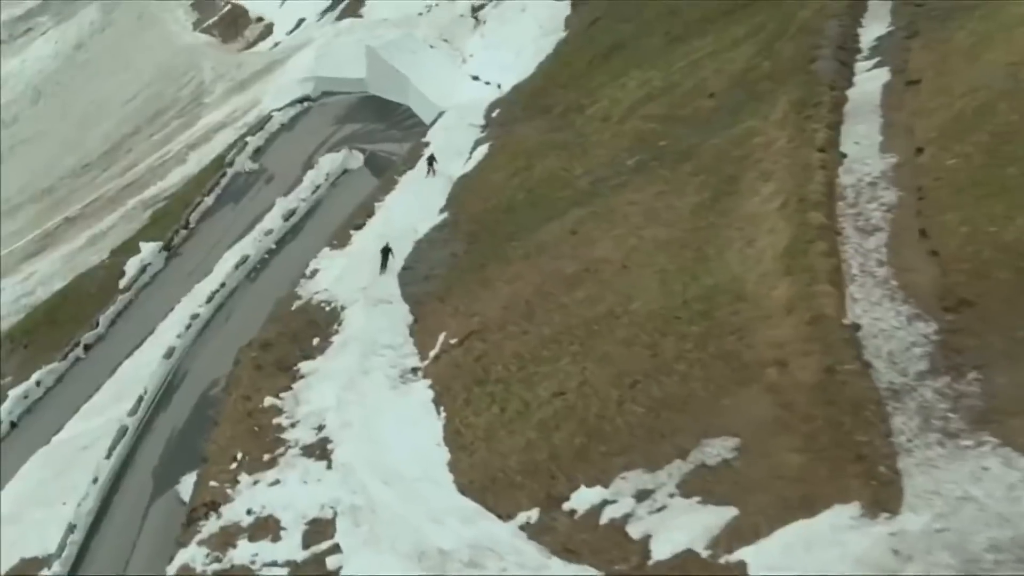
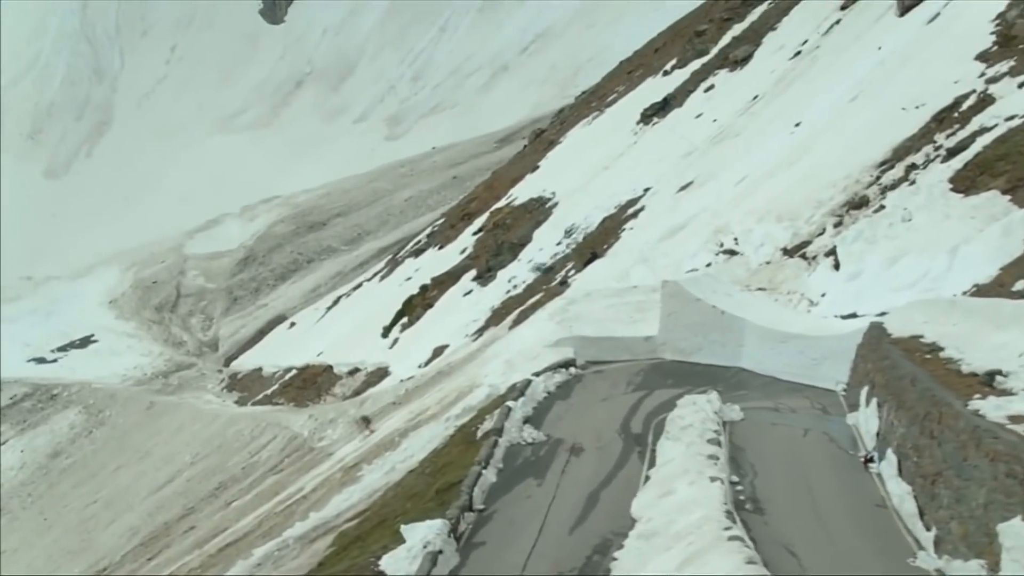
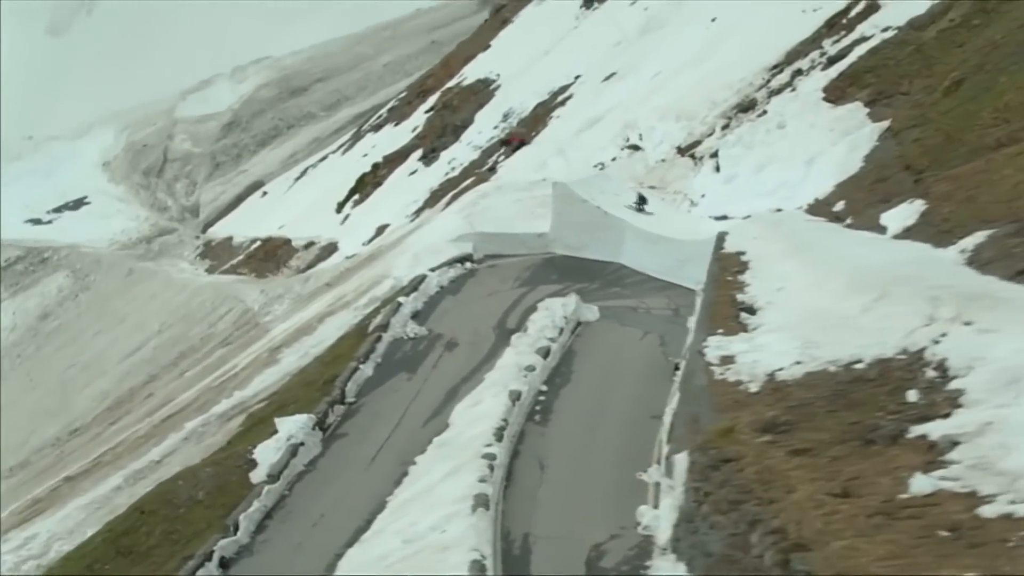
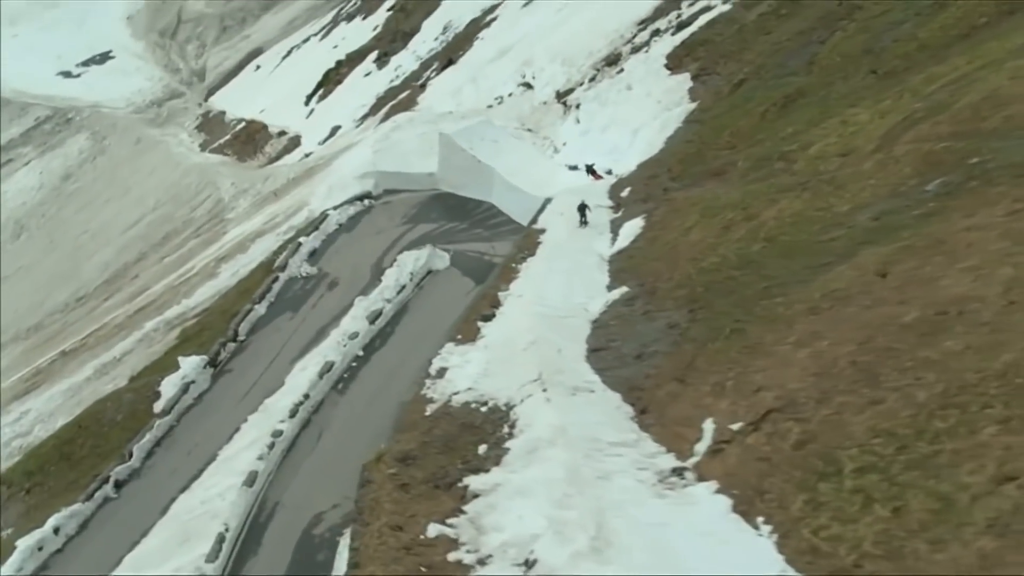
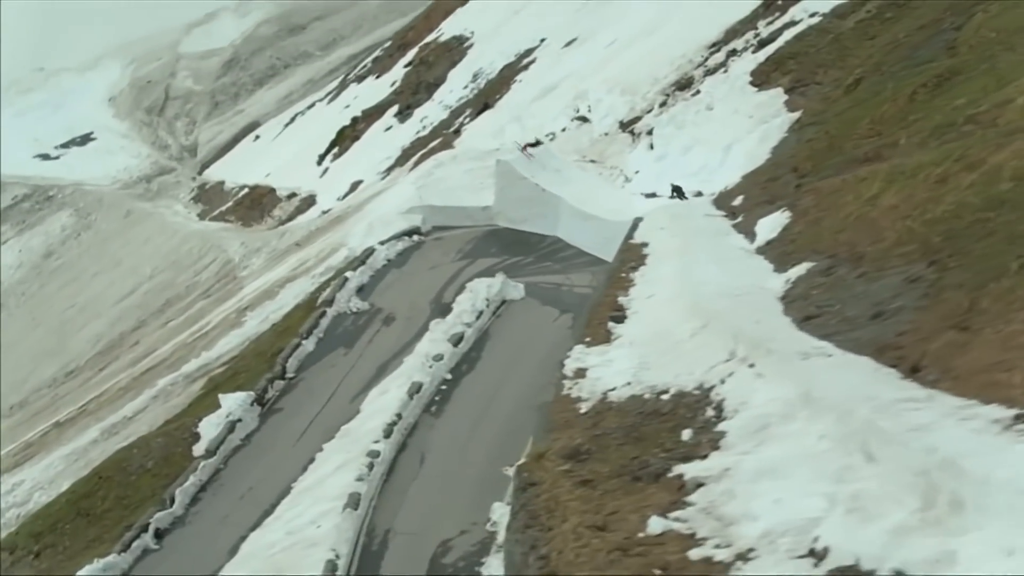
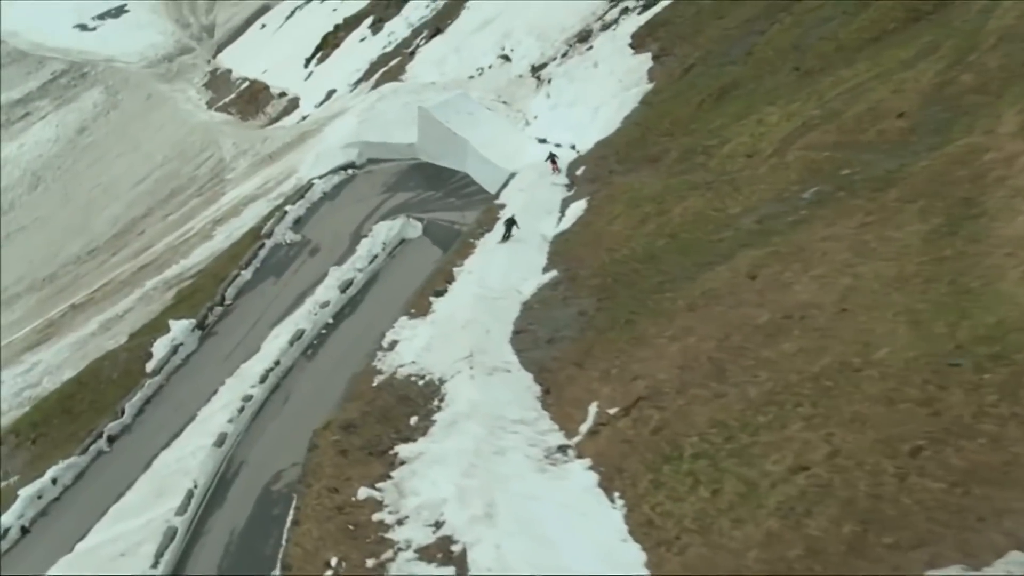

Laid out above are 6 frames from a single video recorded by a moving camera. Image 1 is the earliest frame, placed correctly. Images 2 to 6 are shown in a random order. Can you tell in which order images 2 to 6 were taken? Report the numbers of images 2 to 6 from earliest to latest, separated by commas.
6, 4, 5, 3, 2
